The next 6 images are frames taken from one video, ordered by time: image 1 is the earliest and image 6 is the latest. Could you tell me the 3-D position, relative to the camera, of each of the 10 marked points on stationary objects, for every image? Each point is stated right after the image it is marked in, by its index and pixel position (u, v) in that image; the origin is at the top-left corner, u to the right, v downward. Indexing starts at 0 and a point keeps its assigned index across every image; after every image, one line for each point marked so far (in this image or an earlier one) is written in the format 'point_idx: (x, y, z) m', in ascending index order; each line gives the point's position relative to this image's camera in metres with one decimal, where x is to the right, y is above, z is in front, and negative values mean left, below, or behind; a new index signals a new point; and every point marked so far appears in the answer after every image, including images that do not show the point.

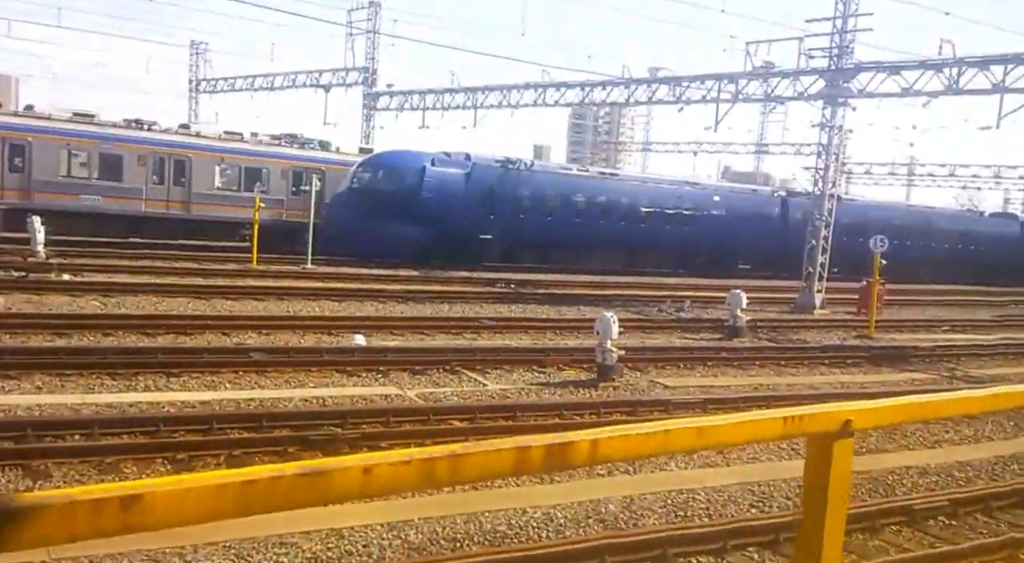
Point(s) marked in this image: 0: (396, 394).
0: (-1.0, -1.0, +9.7) m
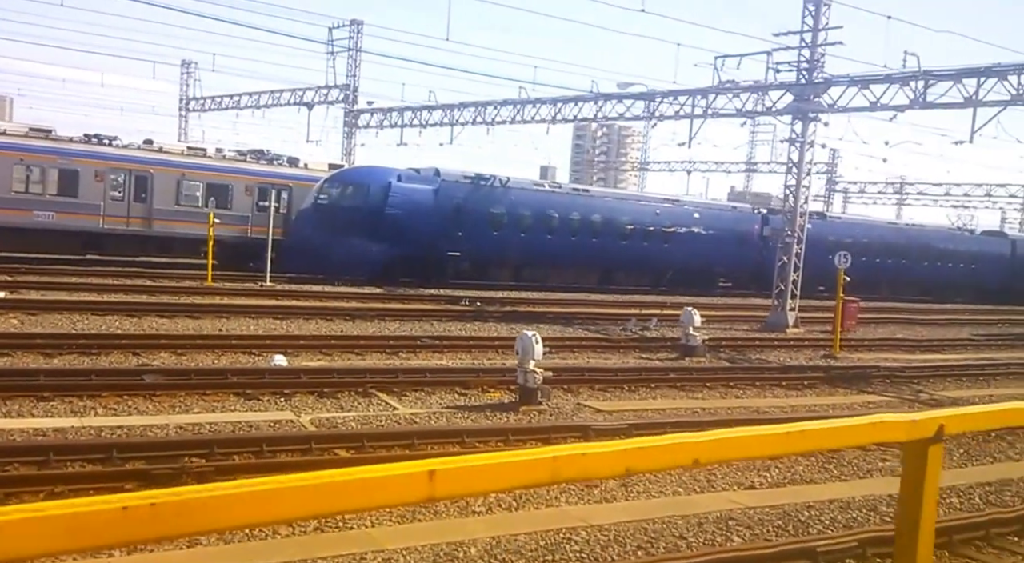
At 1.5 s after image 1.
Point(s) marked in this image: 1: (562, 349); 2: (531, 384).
0: (-1.8, -1.1, +9.0) m
1: (+0.7, -1.0, +16.6) m
2: (+0.2, -1.0, +10.7) m
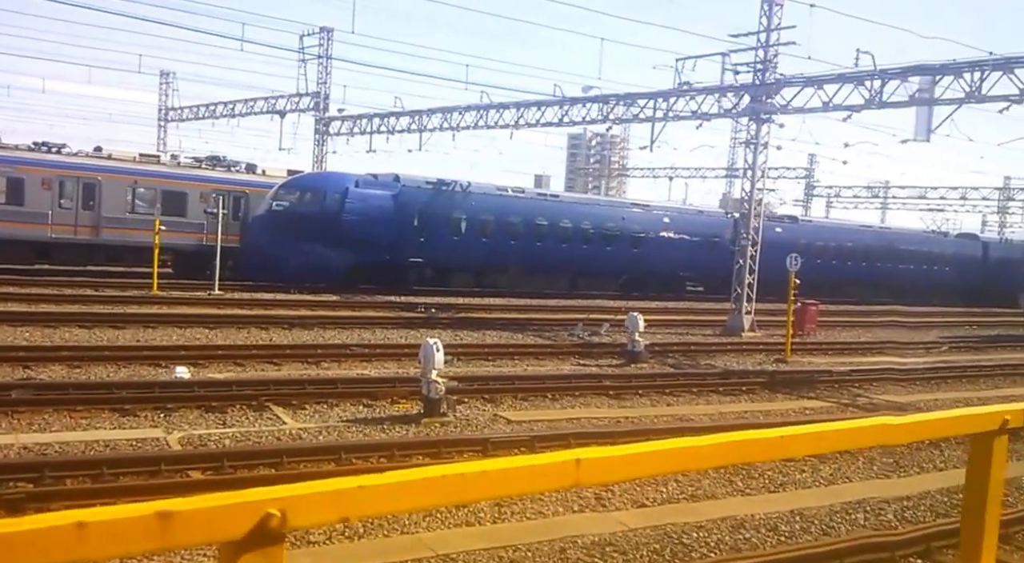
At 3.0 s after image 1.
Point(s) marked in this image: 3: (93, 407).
0: (-2.7, -1.2, +8.4) m
1: (-0.2, -1.1, +16.0) m
2: (-0.7, -1.0, +10.1) m
3: (-3.4, -1.0, +9.3) m
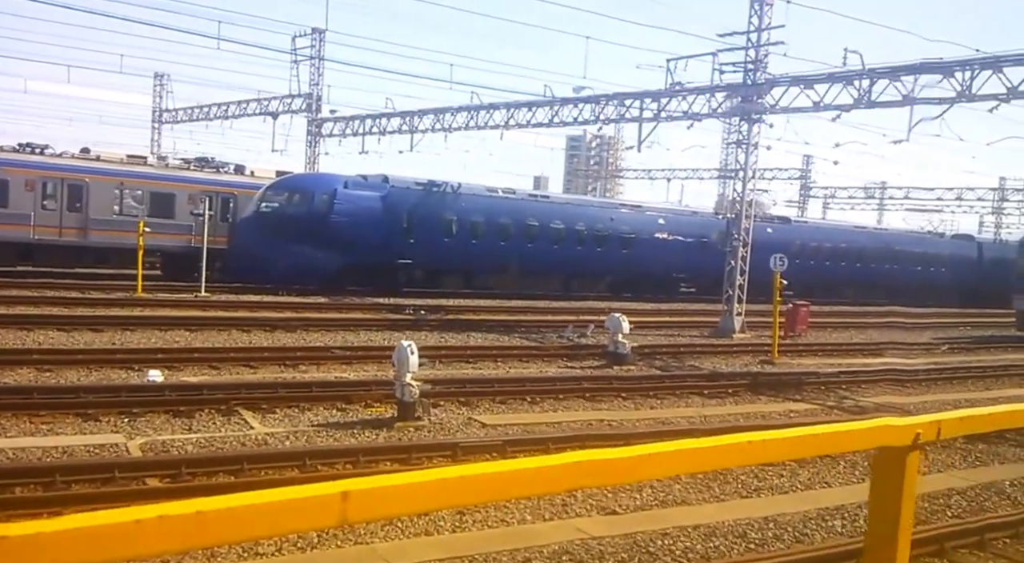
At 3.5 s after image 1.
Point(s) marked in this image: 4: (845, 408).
0: (-2.9, -1.2, +8.2) m
1: (-0.4, -1.1, +15.8) m
2: (-0.9, -1.0, +9.9) m
3: (-3.7, -1.0, +9.1) m
4: (+4.0, -1.5, +13.5) m
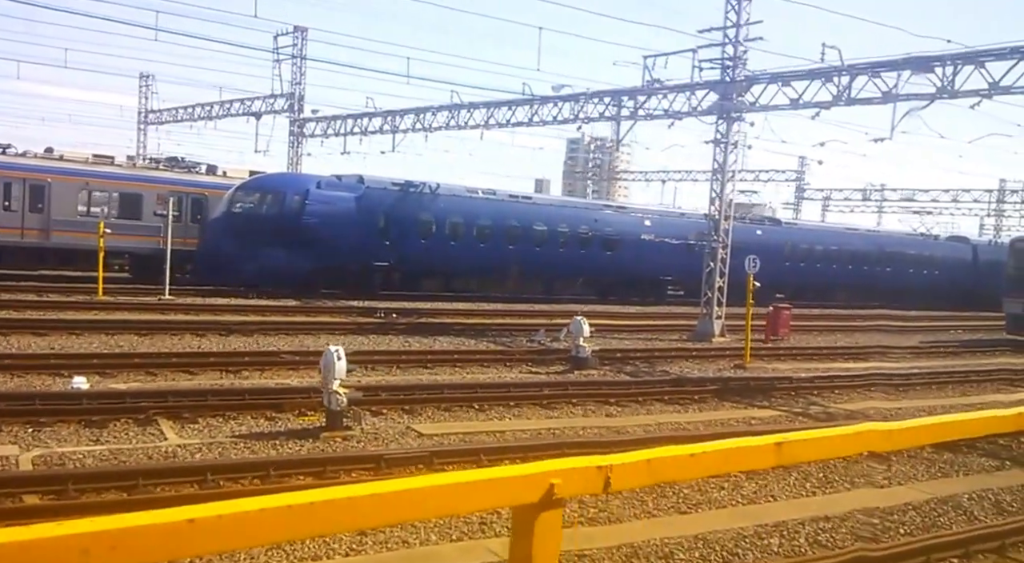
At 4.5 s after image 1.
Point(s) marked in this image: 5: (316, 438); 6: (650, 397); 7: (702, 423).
0: (-3.4, -1.2, +7.7) m
1: (-1.0, -1.1, +15.3) m
2: (-1.4, -1.0, +9.3) m
3: (-4.2, -1.1, +8.5) m
4: (+3.5, -1.5, +13.0) m
5: (-1.6, -1.3, +9.2) m
6: (+1.6, -1.4, +13.4) m
7: (+2.0, -1.5, +11.8) m
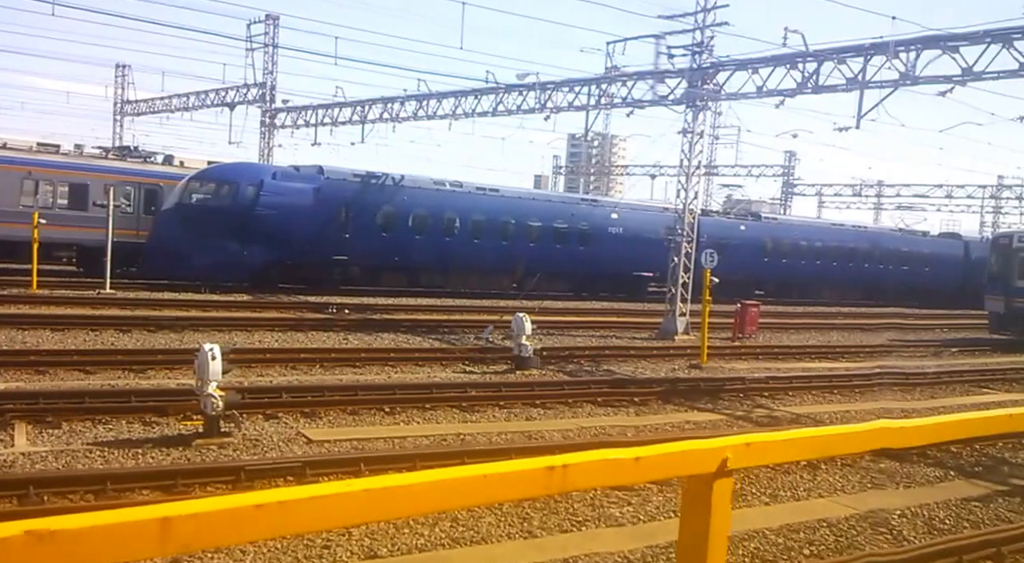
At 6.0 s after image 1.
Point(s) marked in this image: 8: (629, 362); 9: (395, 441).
0: (-4.2, -1.1, +6.8) m
1: (-1.8, -1.0, +14.4) m
2: (-2.3, -1.0, +8.5) m
3: (-5.0, -1.0, +7.7) m
4: (+2.6, -1.5, +12.2) m
5: (-2.4, -1.2, +8.4) m
6: (+0.8, -1.3, +12.6) m
7: (+1.2, -1.4, +11.0) m
8: (+1.7, -1.2, +17.2) m
9: (-0.9, -1.3, +9.3) m
